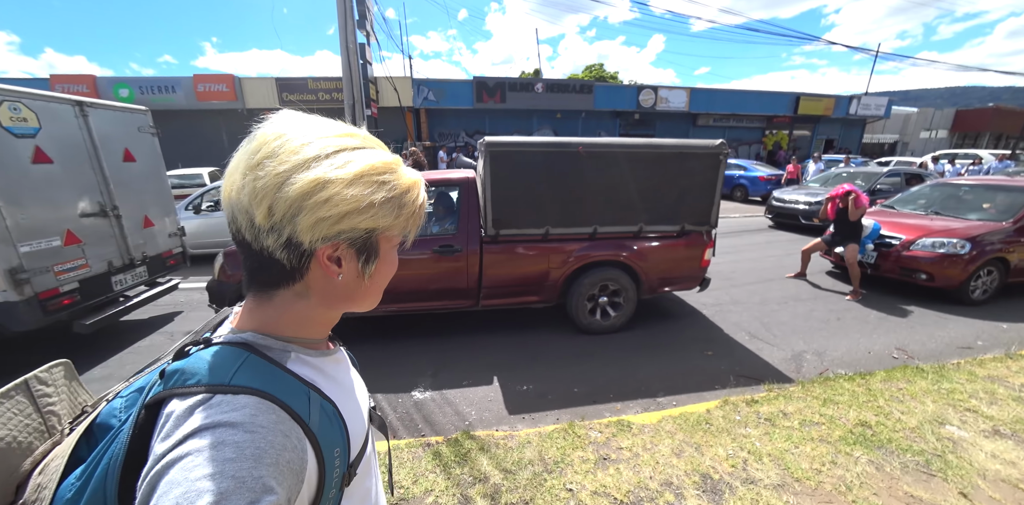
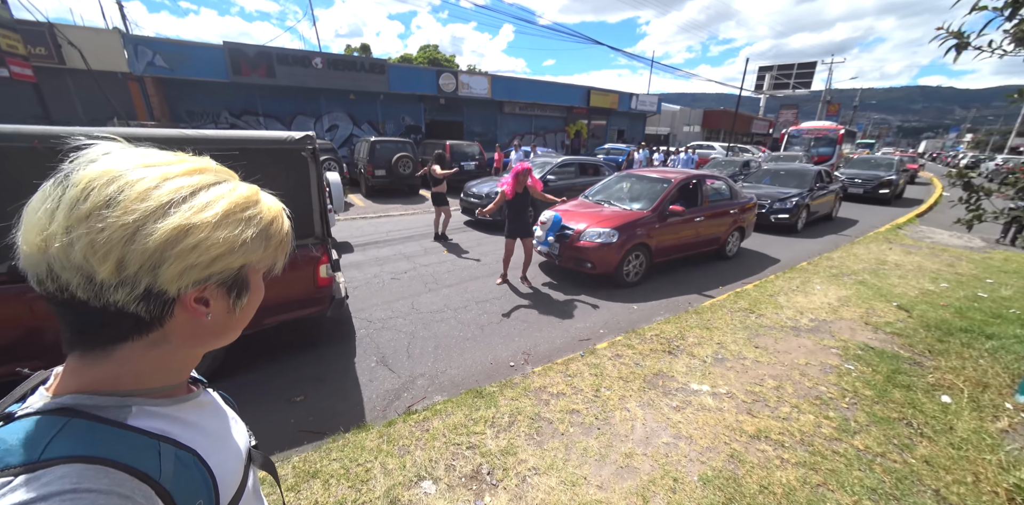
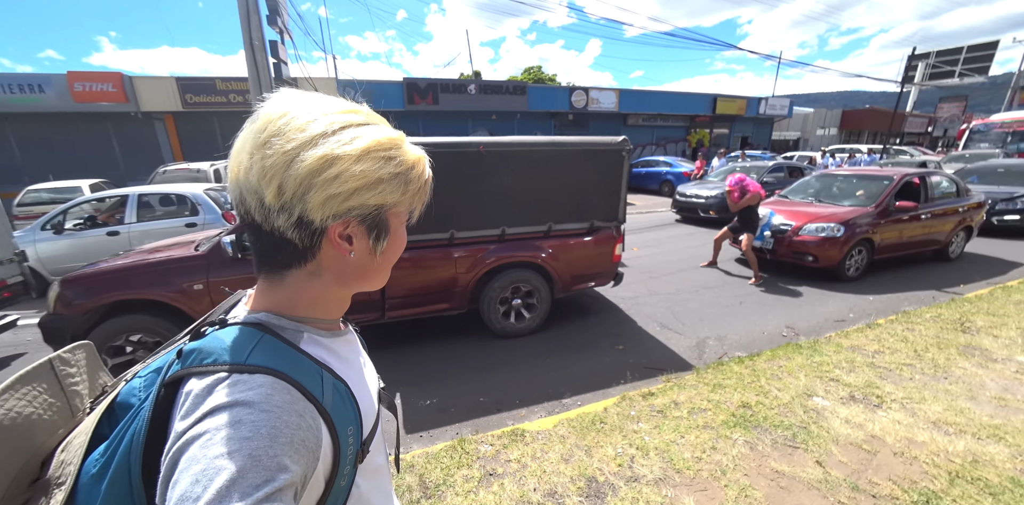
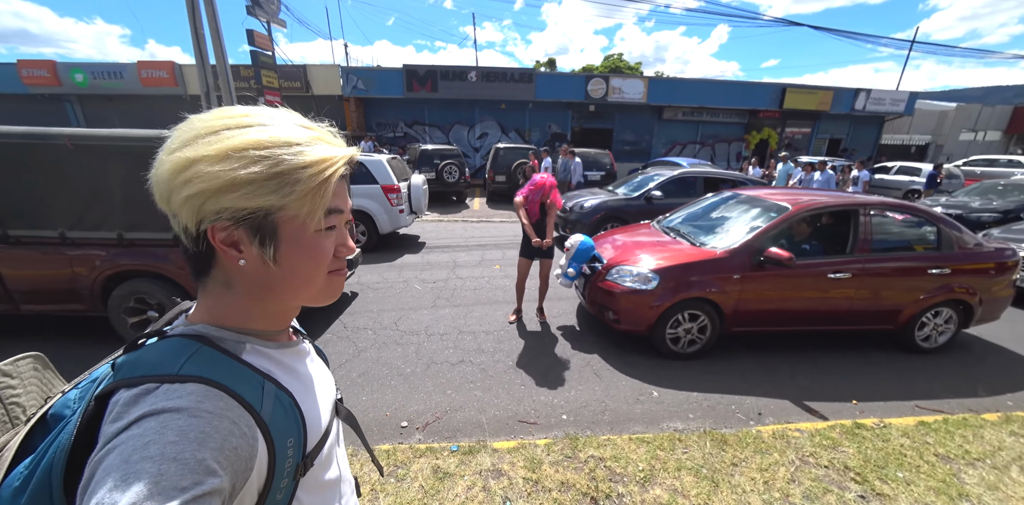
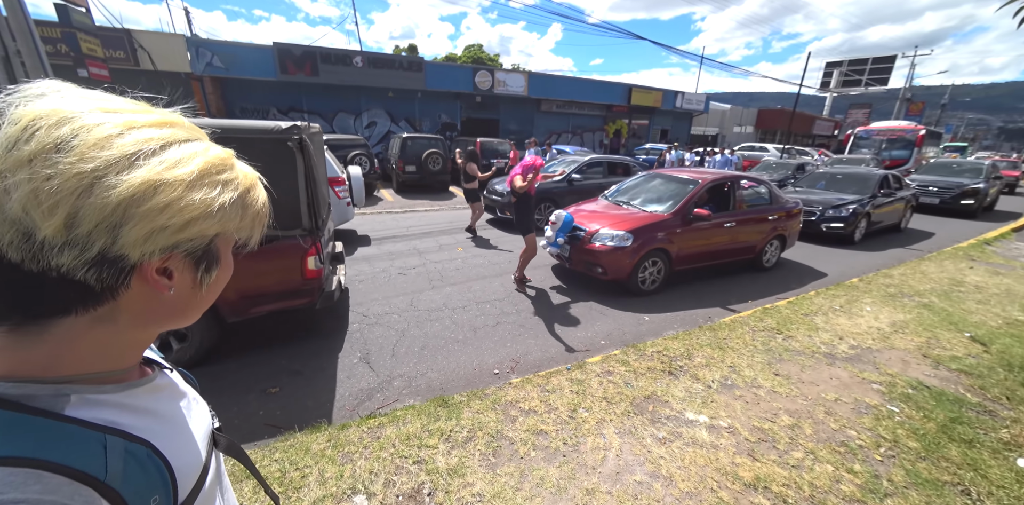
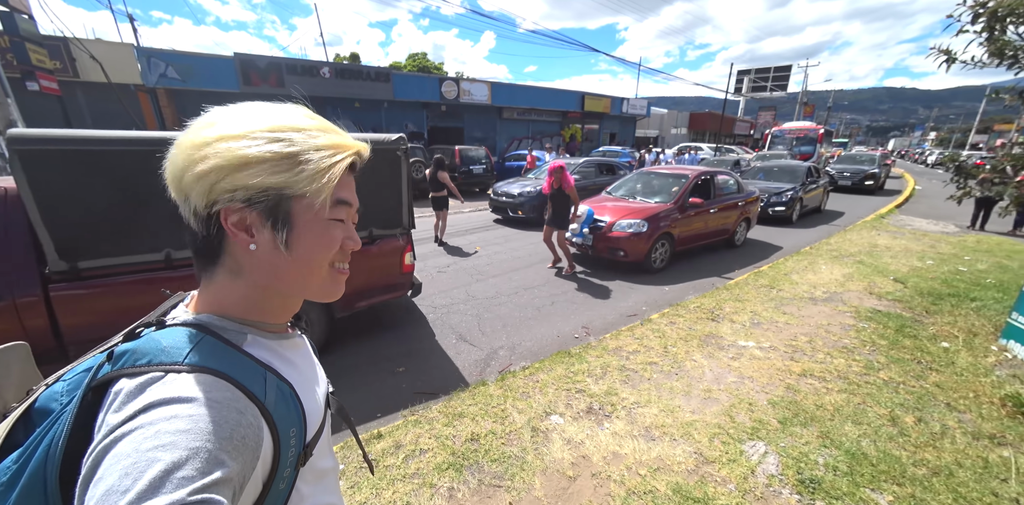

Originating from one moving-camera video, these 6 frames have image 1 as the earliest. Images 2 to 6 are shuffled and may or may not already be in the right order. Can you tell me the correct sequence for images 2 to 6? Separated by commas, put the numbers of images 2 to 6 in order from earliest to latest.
3, 6, 2, 5, 4
